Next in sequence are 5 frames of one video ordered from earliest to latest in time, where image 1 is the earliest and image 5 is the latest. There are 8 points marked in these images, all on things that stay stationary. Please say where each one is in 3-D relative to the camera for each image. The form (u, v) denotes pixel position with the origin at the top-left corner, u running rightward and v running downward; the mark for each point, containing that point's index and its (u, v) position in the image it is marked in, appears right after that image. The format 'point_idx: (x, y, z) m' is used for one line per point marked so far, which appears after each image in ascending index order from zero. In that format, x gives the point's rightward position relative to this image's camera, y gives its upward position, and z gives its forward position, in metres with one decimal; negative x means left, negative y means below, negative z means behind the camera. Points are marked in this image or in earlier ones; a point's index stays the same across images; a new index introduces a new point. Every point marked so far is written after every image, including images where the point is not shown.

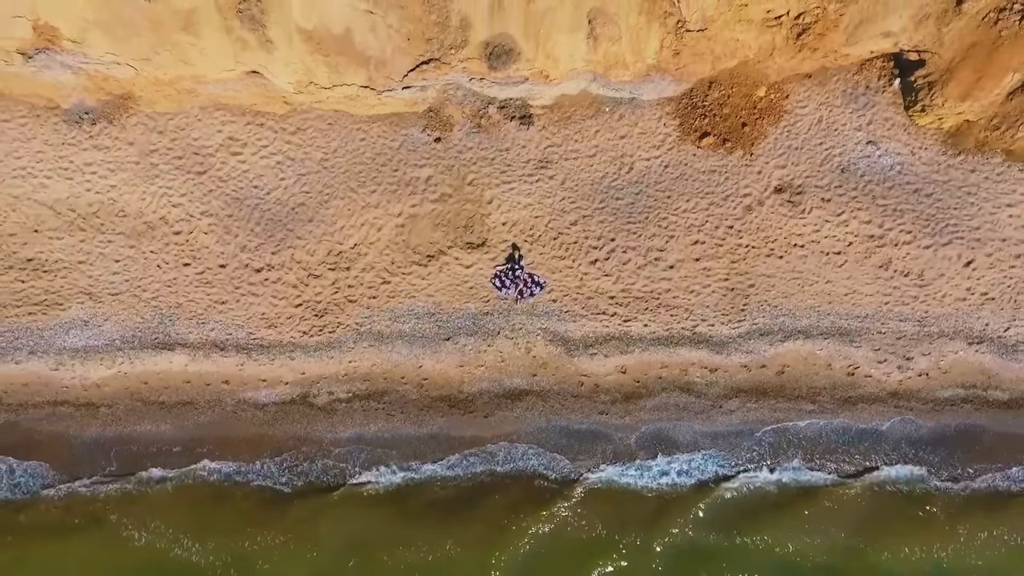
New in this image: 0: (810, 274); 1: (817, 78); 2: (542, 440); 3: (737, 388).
0: (+3.3, +0.1, +7.3) m
1: (+3.2, +2.2, +7.1) m
2: (+0.4, -1.7, +7.7) m
3: (+2.5, -1.1, +7.5) m
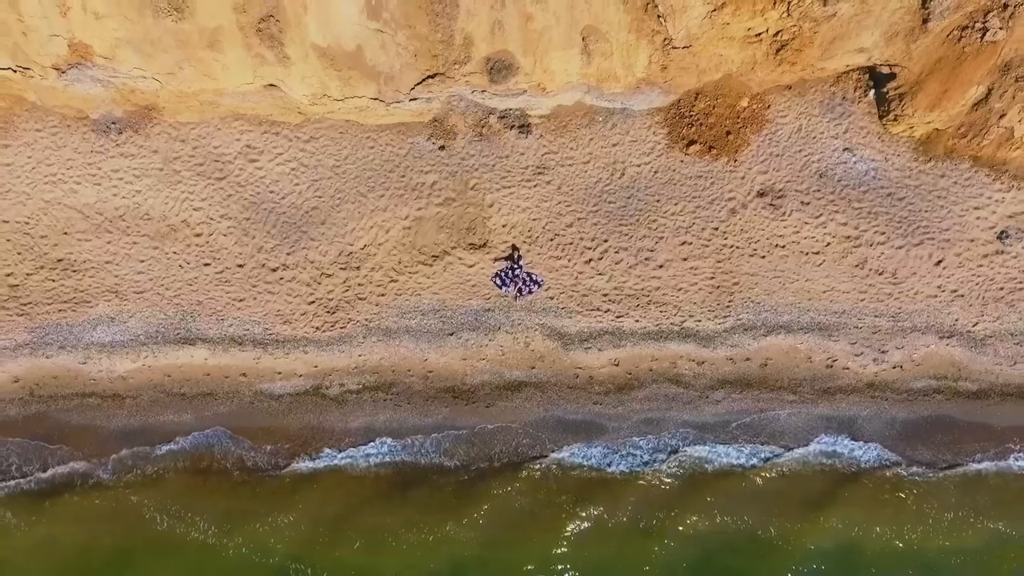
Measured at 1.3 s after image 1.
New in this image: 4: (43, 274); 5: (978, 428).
0: (+3.3, +0.2, +7.8) m
1: (+3.2, +2.3, +7.6) m
2: (+0.4, -1.7, +8.2) m
3: (+2.5, -1.1, +8.0) m
4: (-5.5, +0.2, +7.8) m
5: (+5.7, -1.7, +8.1) m
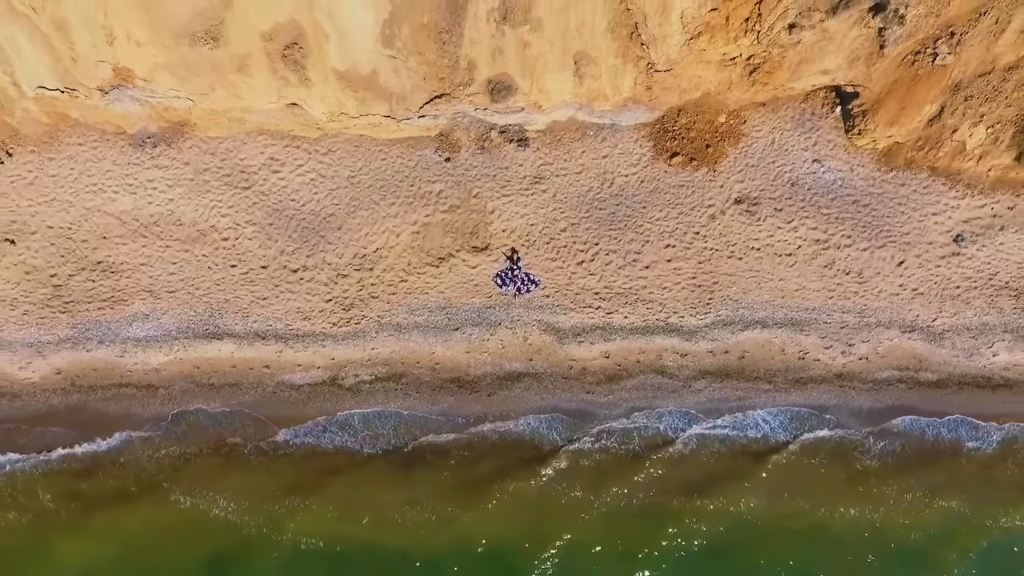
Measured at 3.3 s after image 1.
0: (+3.3, +0.2, +8.6) m
1: (+3.2, +2.3, +8.3) m
2: (+0.3, -1.7, +8.9) m
3: (+2.5, -1.1, +8.8) m
4: (-5.5, +0.2, +8.5) m
5: (+5.7, -1.7, +8.9) m
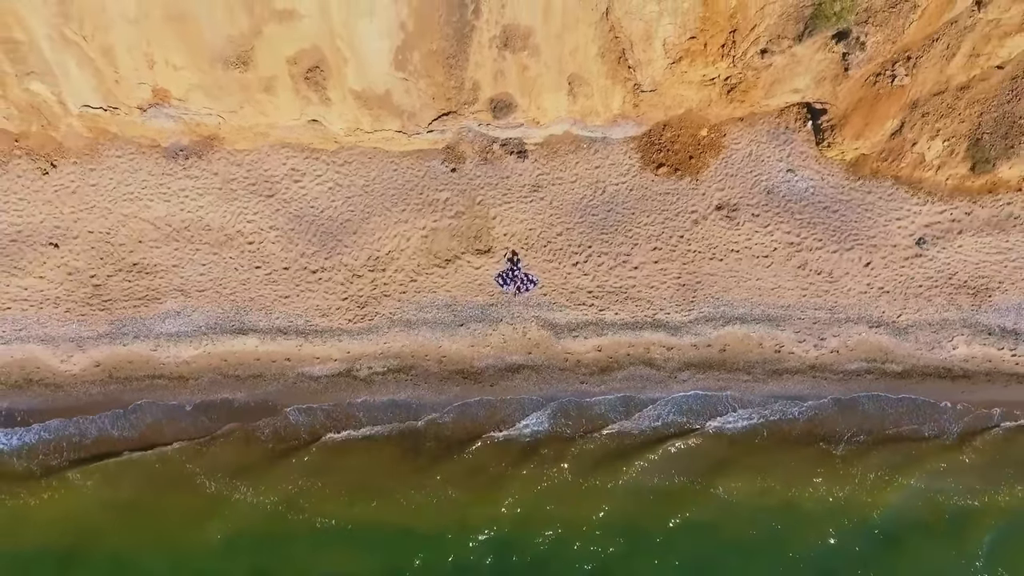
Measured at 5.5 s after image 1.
0: (+3.3, +0.2, +9.4) m
1: (+3.2, +2.3, +9.1) m
2: (+0.4, -1.7, +9.7) m
3: (+2.5, -1.1, +9.6) m
4: (-5.5, +0.2, +9.4) m
5: (+5.7, -1.7, +9.7) m
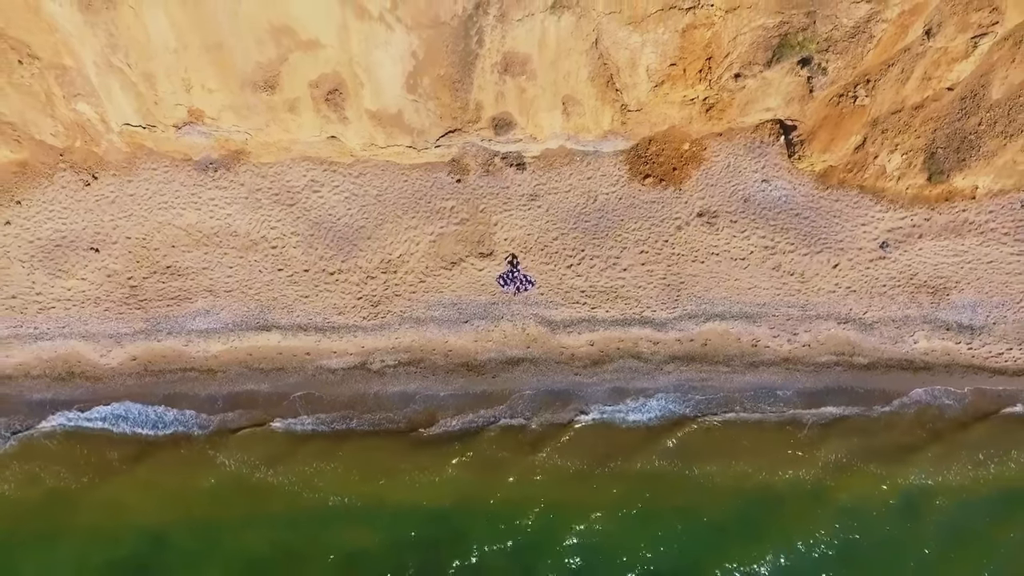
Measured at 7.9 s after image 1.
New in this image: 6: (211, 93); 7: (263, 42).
0: (+3.3, +0.2, +10.3) m
1: (+3.2, +2.3, +10.0) m
2: (+0.4, -1.7, +10.7) m
3: (+2.5, -1.1, +10.5) m
4: (-5.5, +0.2, +10.3) m
5: (+5.7, -1.7, +10.6) m
6: (-4.1, +2.7, +9.1) m
7: (-3.3, +3.2, +8.7) m
